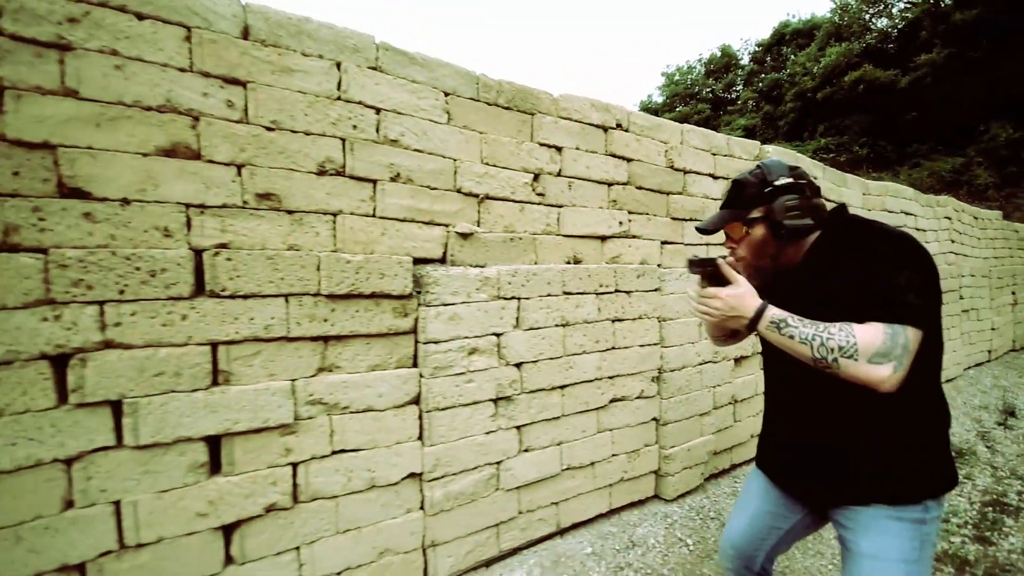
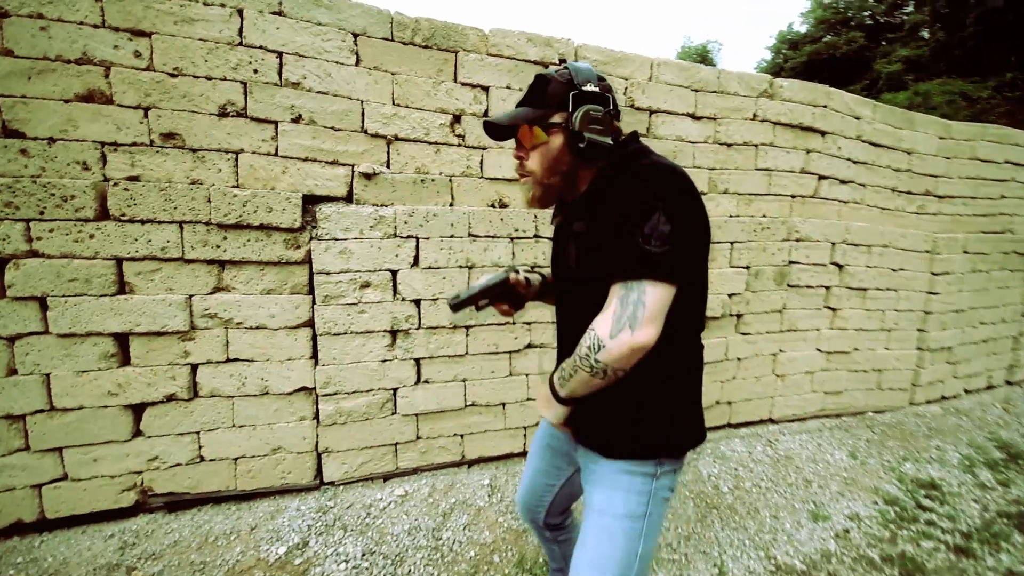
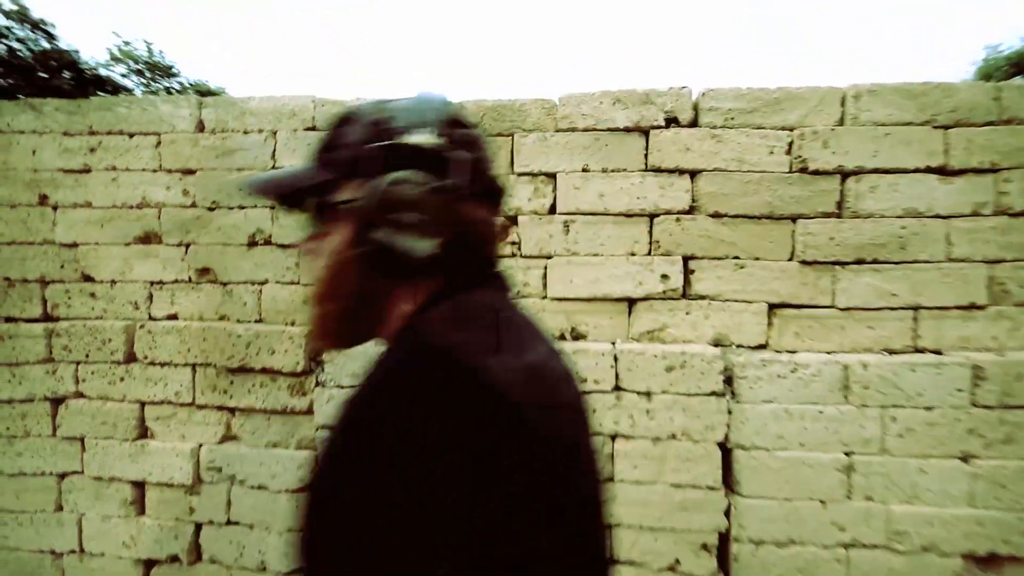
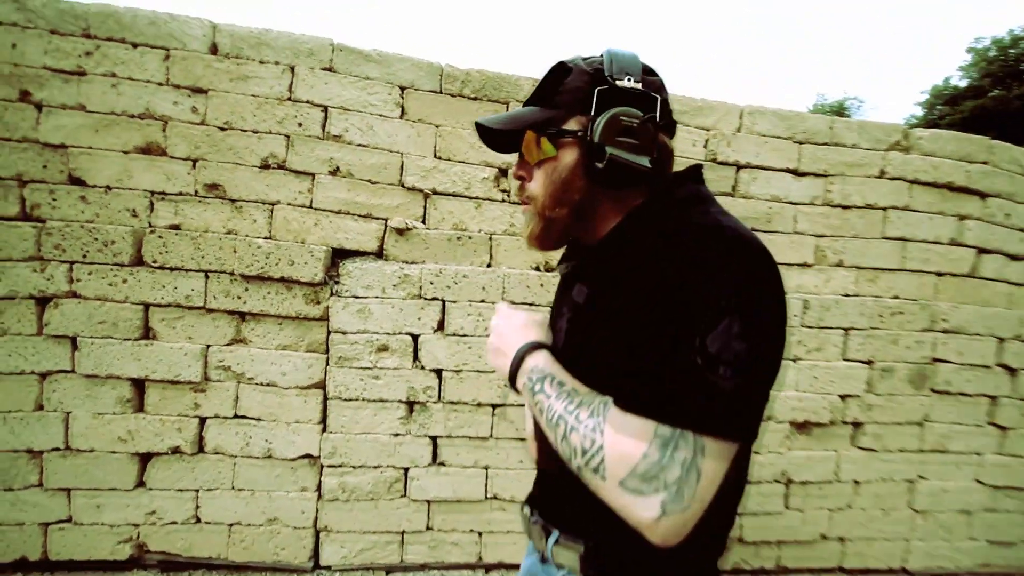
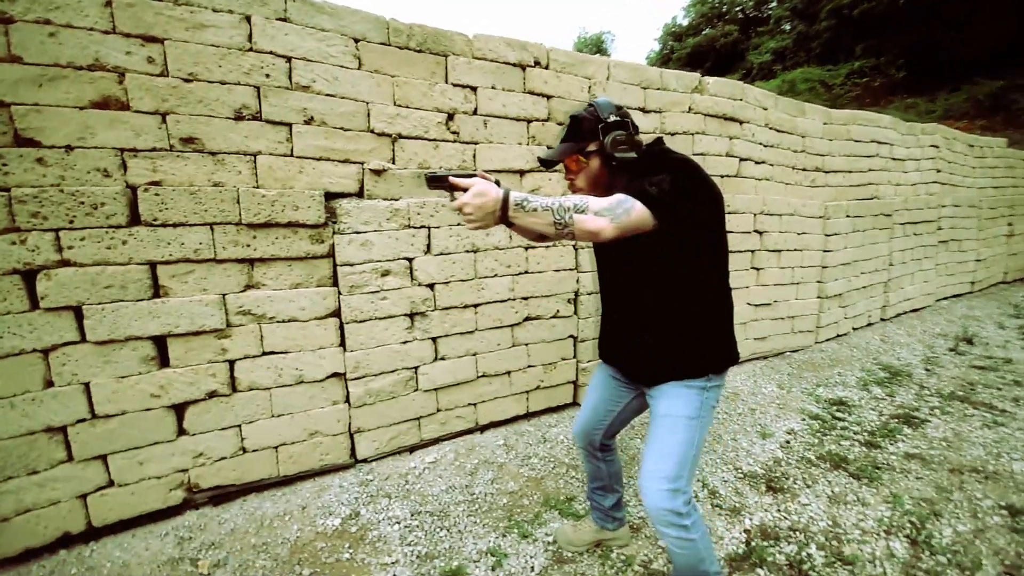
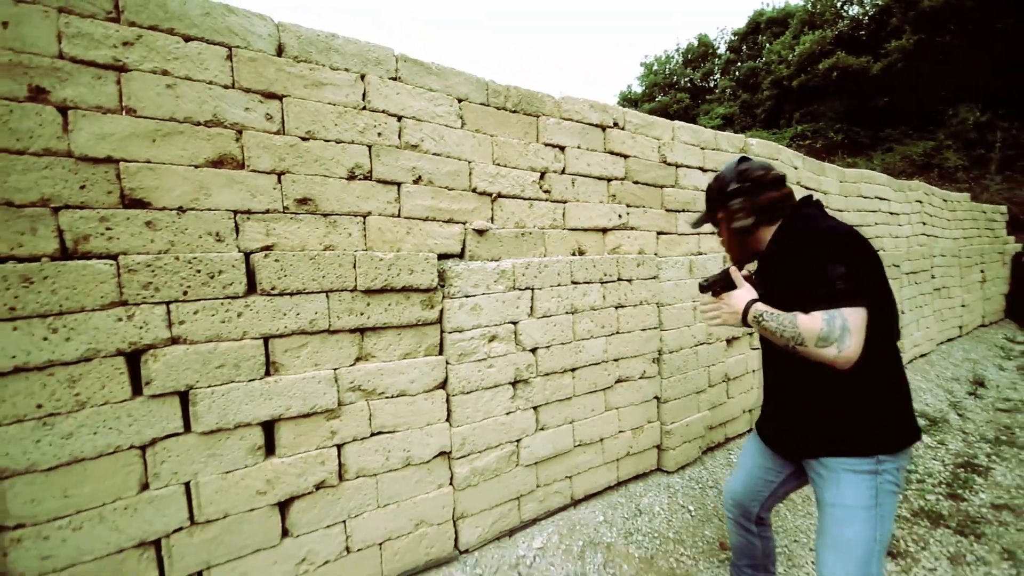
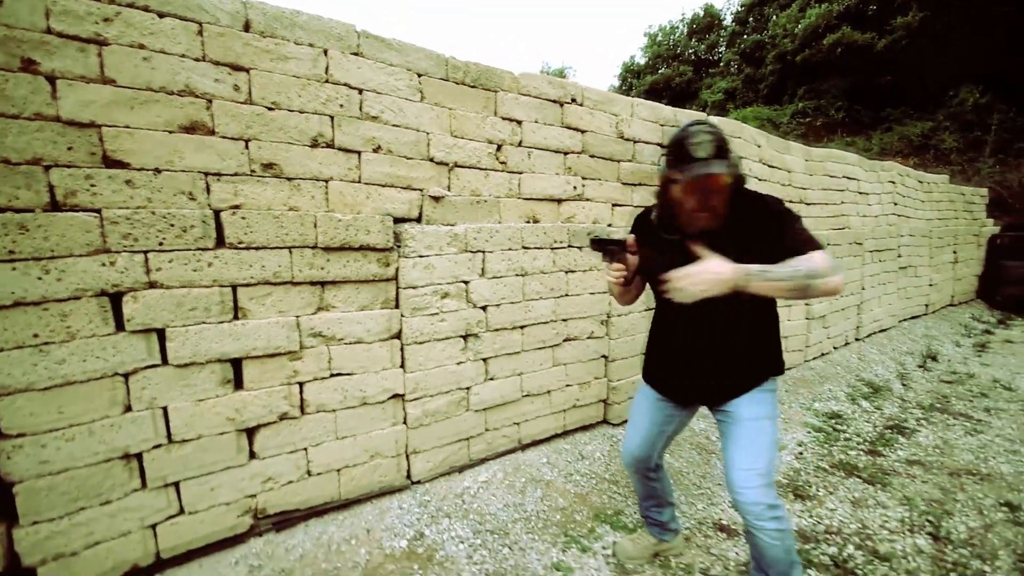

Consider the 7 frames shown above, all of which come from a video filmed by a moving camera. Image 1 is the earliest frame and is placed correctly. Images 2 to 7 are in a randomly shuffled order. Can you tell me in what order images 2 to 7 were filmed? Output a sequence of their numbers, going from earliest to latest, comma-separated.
6, 7, 5, 2, 4, 3
